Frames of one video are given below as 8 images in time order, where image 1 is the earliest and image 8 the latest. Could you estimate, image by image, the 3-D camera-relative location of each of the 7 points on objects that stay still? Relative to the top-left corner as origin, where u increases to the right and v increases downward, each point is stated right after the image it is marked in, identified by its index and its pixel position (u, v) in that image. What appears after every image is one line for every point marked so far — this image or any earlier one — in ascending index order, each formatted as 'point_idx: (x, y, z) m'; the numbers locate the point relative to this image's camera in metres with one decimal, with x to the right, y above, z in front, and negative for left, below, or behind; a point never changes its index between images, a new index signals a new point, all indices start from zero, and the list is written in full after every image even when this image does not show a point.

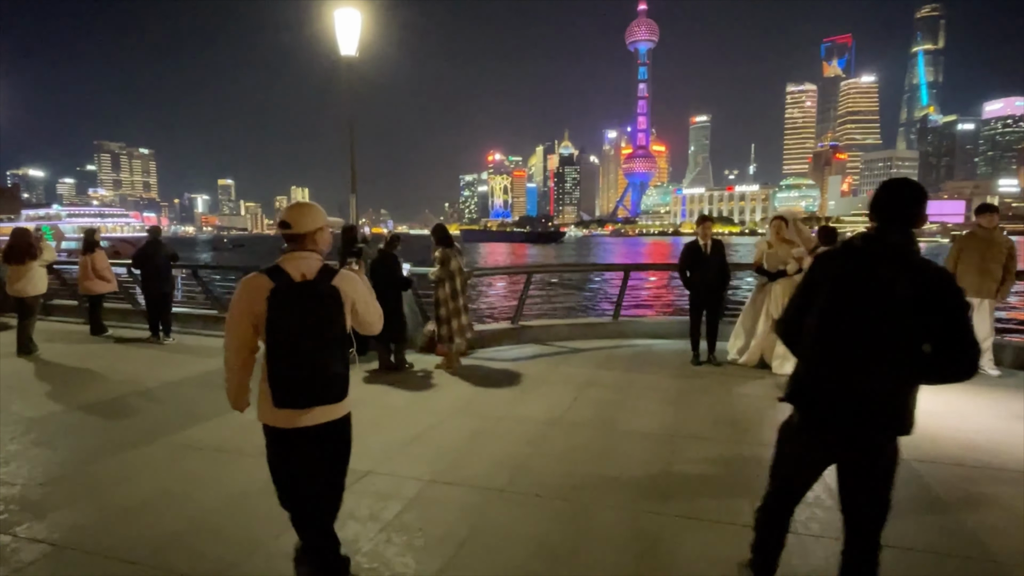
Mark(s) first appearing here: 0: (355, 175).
0: (-2.5, +1.8, +9.0) m
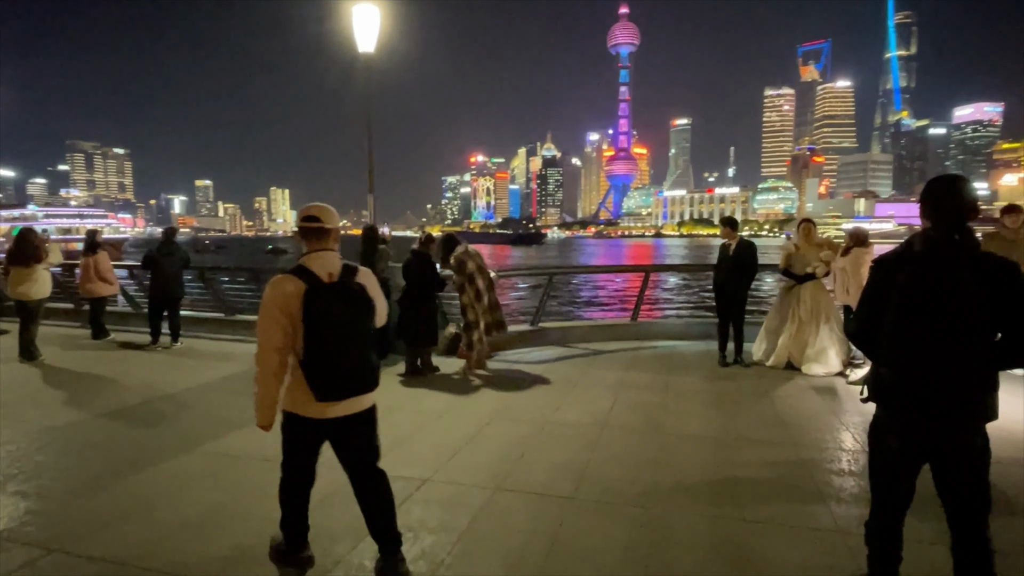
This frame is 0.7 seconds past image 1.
0: (-2.2, +1.7, +8.8) m
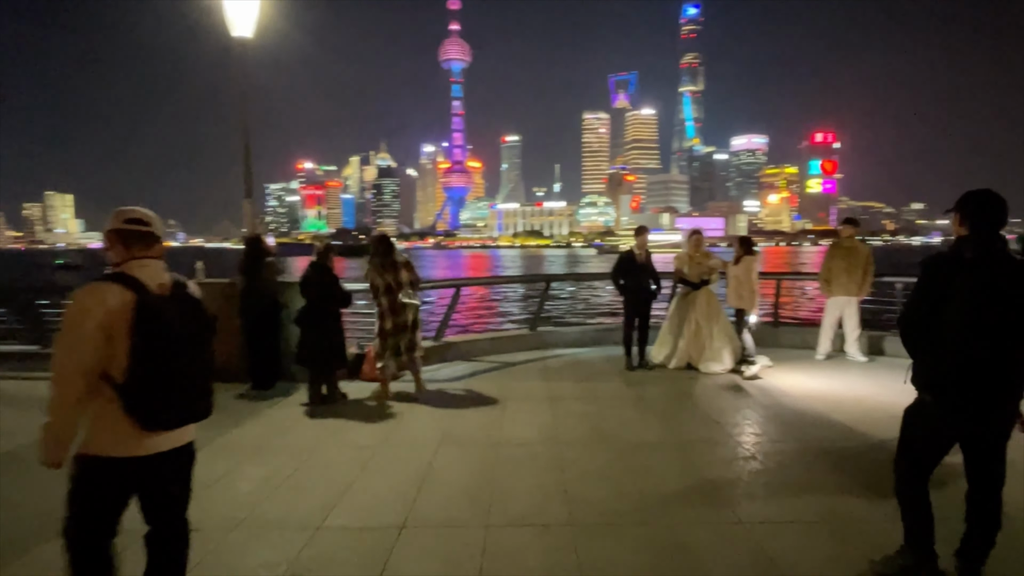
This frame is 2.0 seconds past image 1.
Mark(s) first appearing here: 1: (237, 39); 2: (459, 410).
0: (-3.6, +1.5, +7.7) m
1: (-3.6, +3.3, +7.3) m
2: (-0.6, -1.3, +6.1) m
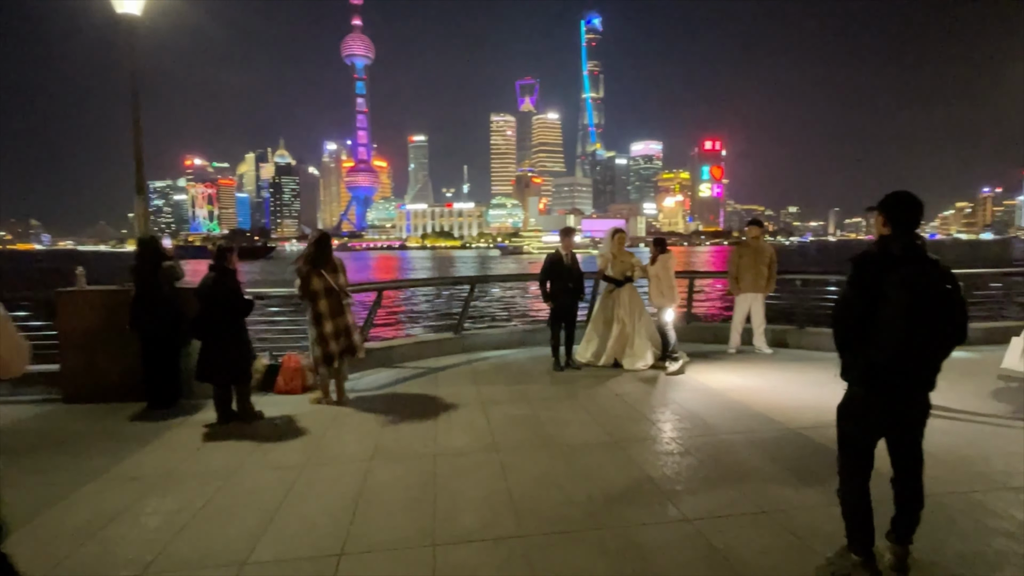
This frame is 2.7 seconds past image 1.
0: (-4.6, +1.4, +6.8) m
1: (-4.5, +3.2, +6.5) m
2: (-1.3, -1.4, +5.8) m
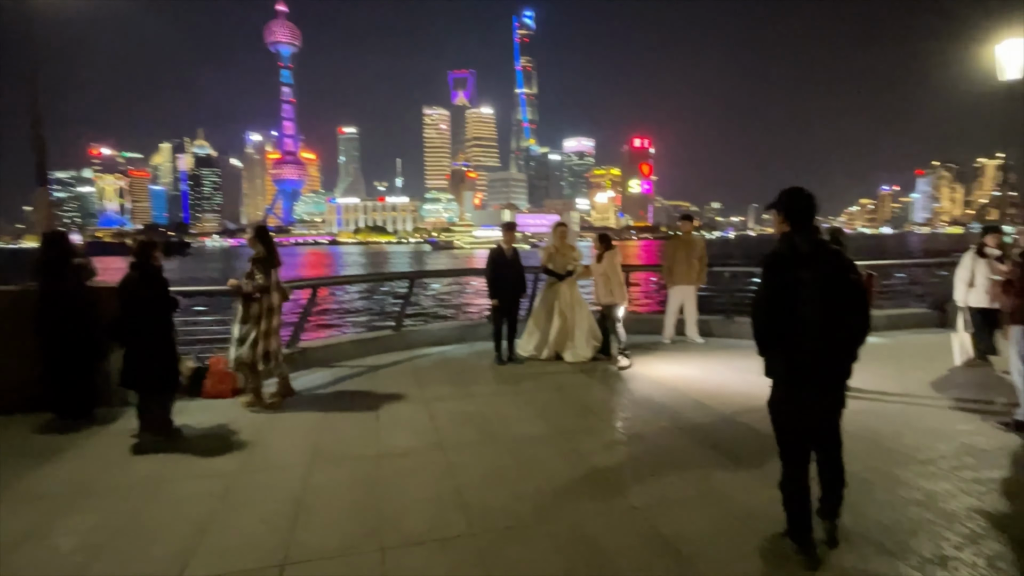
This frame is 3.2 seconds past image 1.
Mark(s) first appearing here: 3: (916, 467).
0: (-5.2, +1.4, +6.2) m
1: (-5.2, +3.2, +5.9) m
2: (-1.8, -1.3, +5.5) m
3: (+3.2, -1.4, +4.4) m
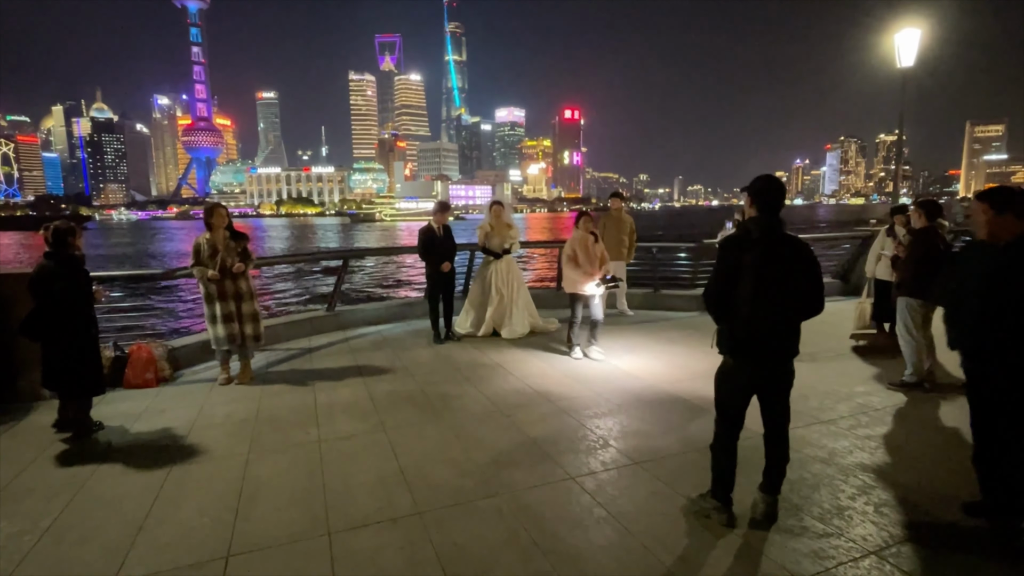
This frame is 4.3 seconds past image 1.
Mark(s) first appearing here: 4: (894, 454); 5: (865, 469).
0: (-5.9, +1.5, +5.6) m
1: (-5.8, +3.3, +5.2) m
2: (-2.4, -1.2, +5.4) m
3: (+2.7, -1.2, +4.9) m
4: (+3.0, -1.3, +4.3) m
5: (+2.6, -1.3, +4.1) m
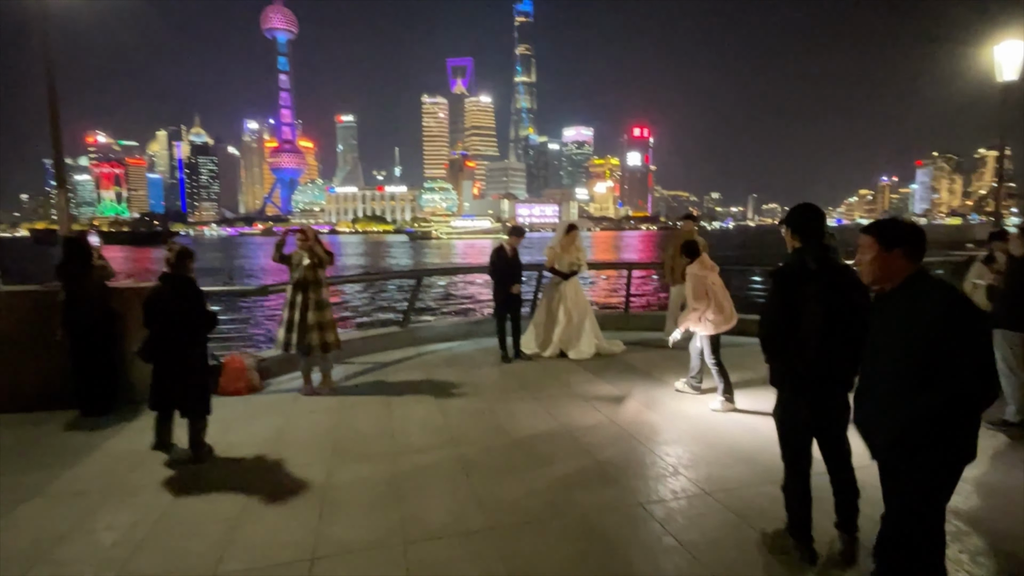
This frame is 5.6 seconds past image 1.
0: (-5.1, +1.4, +6.4) m
1: (-5.1, +3.2, +6.0) m
2: (-1.8, -1.4, +5.8) m
3: (+3.3, -1.5, +4.6) m
4: (+3.5, -1.5, +4.1) m
5: (+3.1, -1.6, +3.9) m
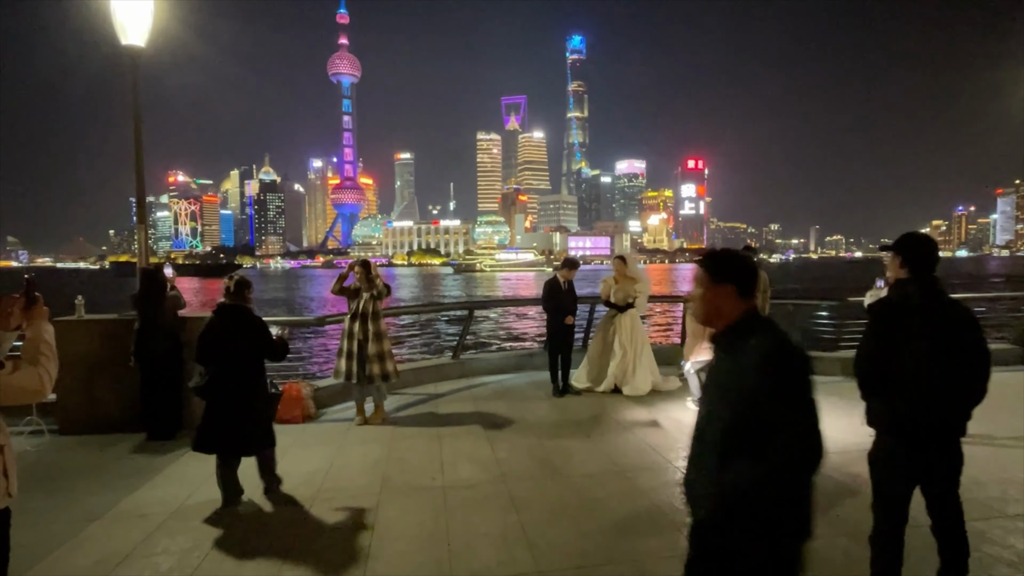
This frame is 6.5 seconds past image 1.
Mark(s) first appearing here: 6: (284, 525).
0: (-4.5, +1.0, +6.8) m
1: (-4.5, +2.8, +6.6) m
2: (-1.2, -1.7, +5.8) m
3: (+3.7, -1.7, +4.2) m
4: (+3.8, -1.8, +3.6) m
5: (+3.4, -1.8, +3.4) m
6: (-1.7, -1.8, +4.3) m
